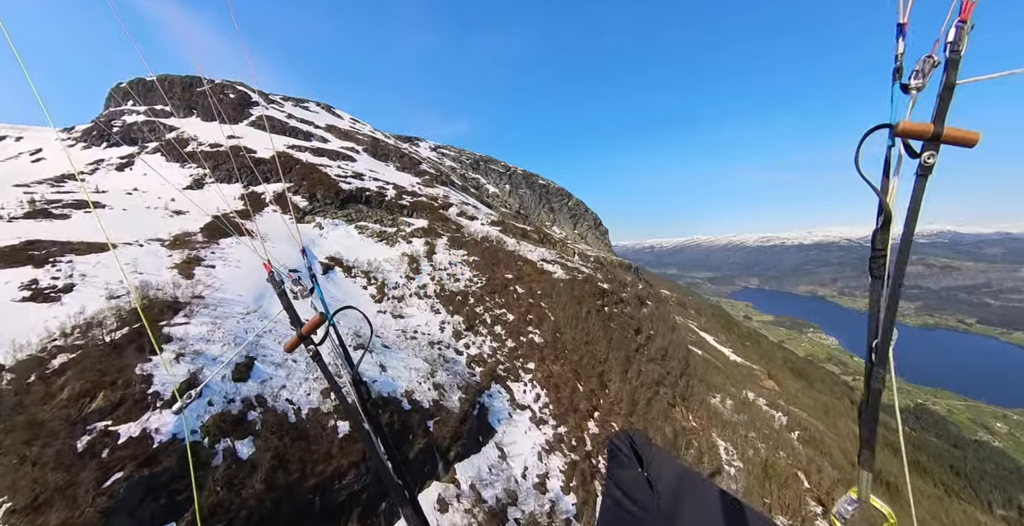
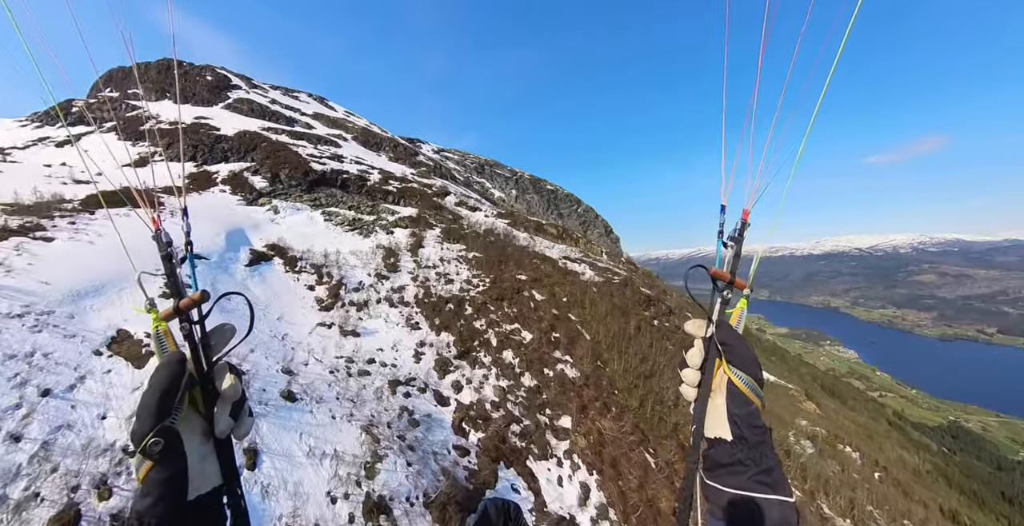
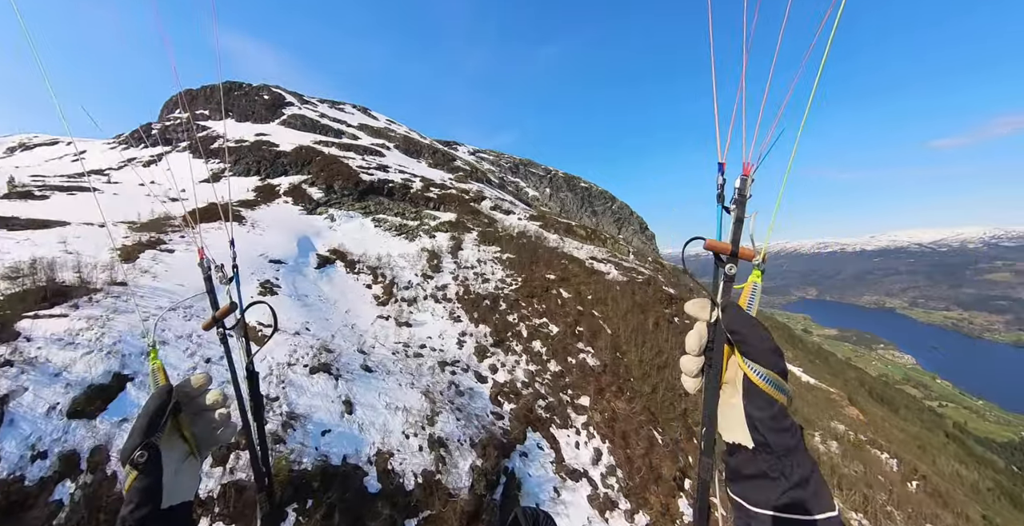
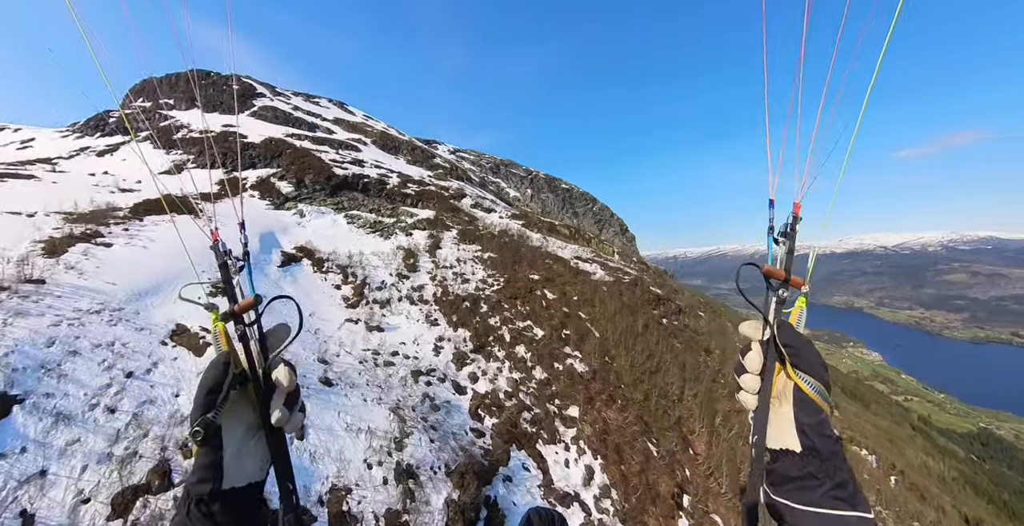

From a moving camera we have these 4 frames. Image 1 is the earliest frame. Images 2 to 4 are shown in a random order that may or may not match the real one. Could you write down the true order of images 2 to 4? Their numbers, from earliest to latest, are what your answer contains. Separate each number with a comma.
3, 4, 2
